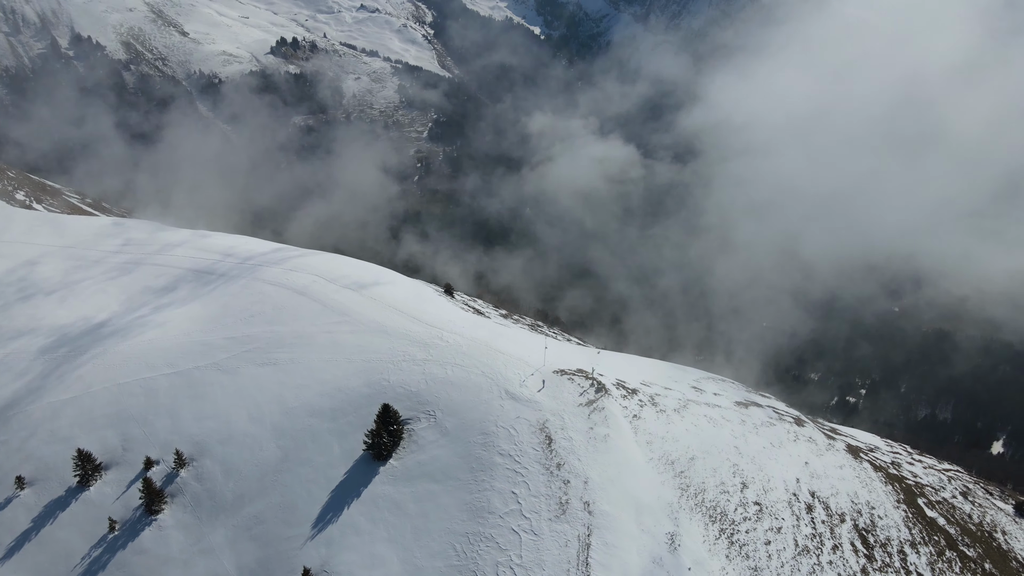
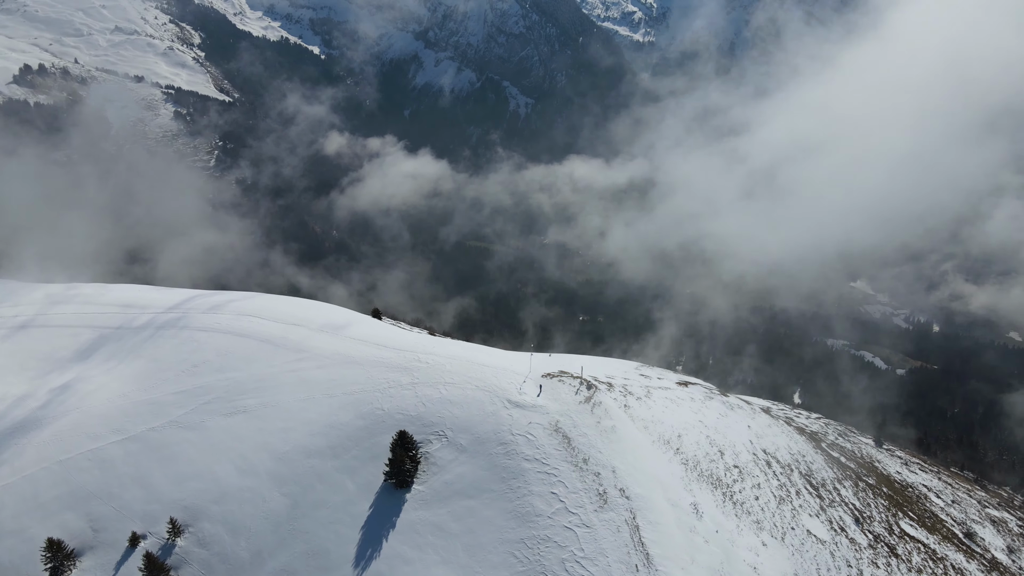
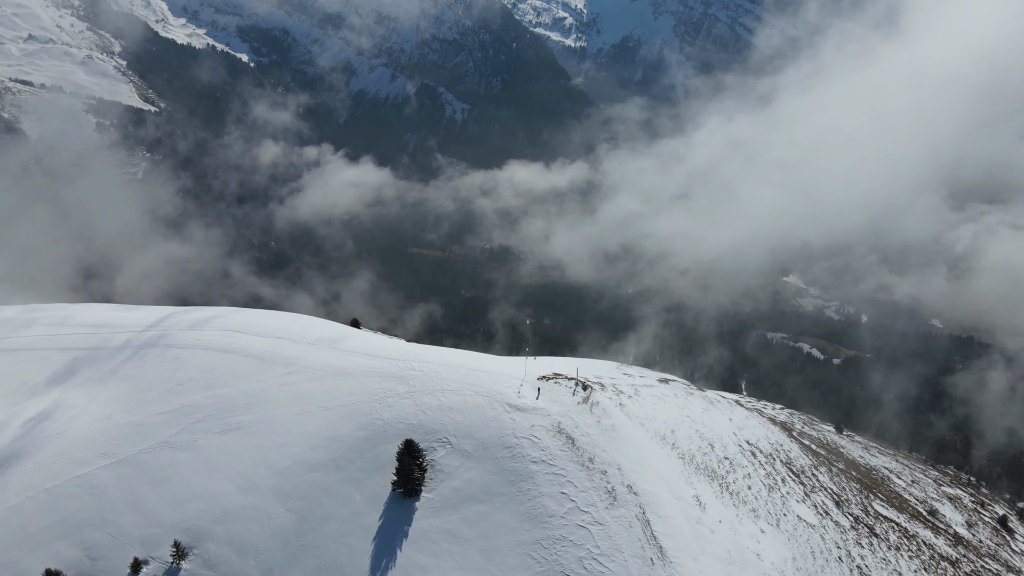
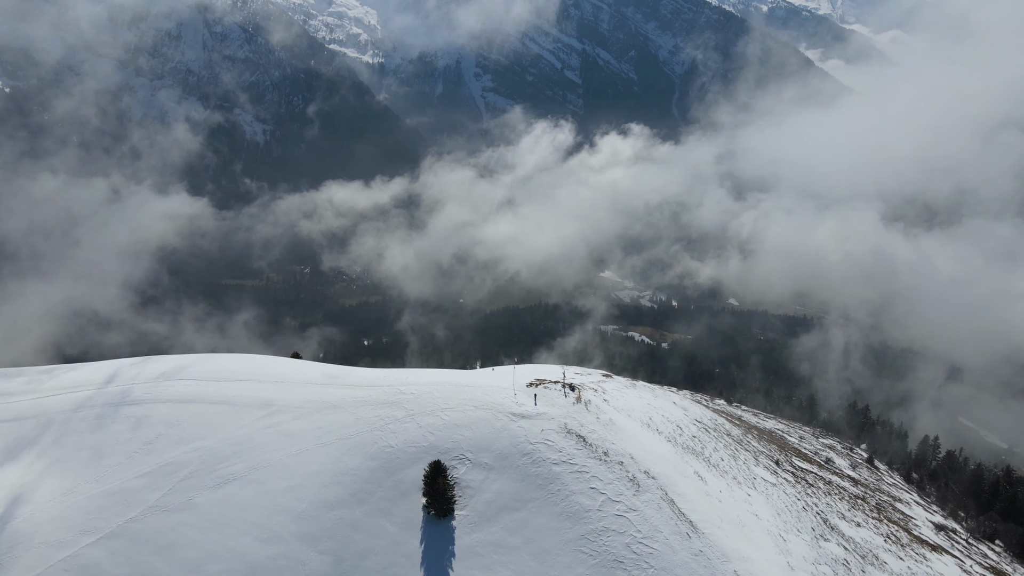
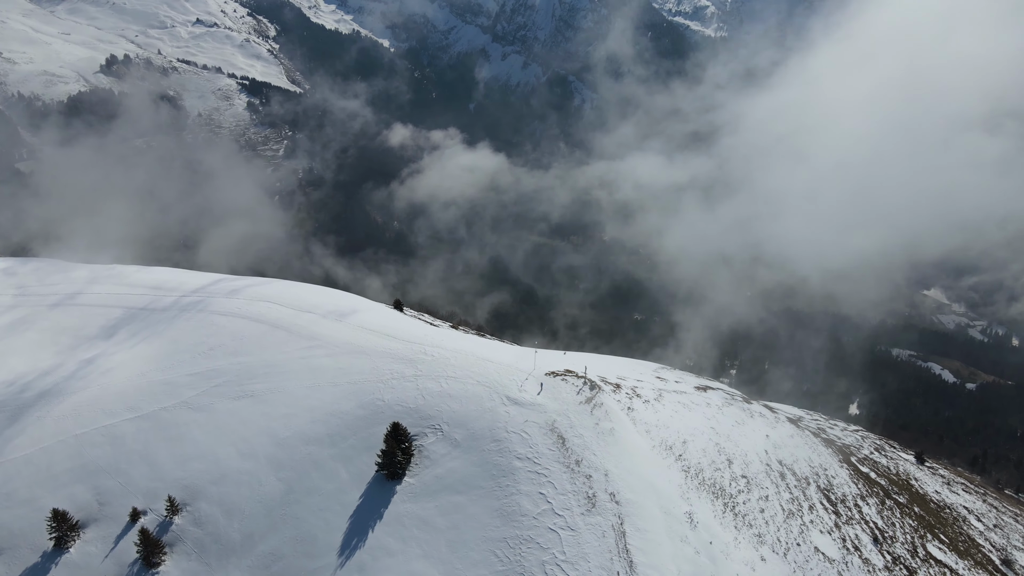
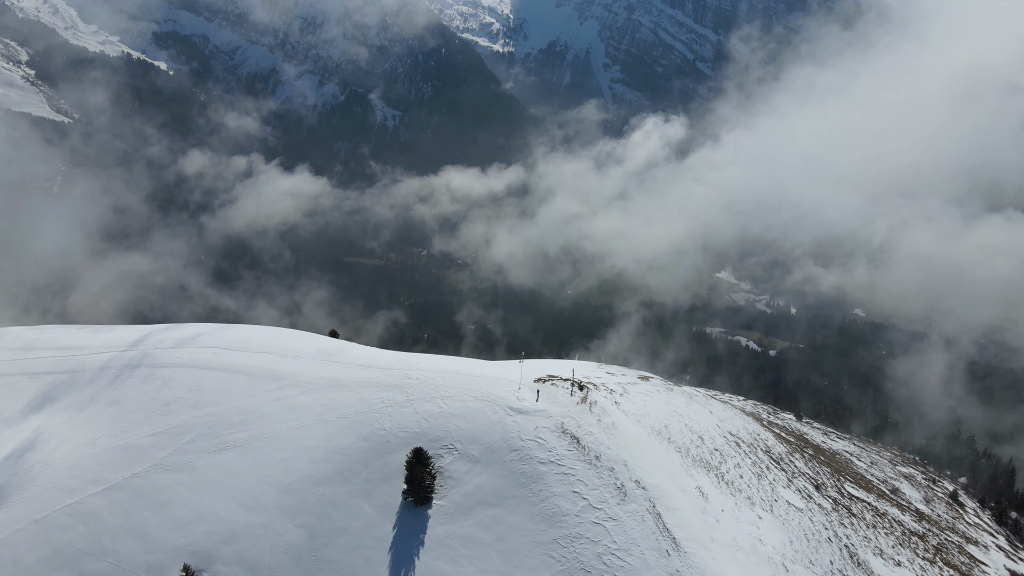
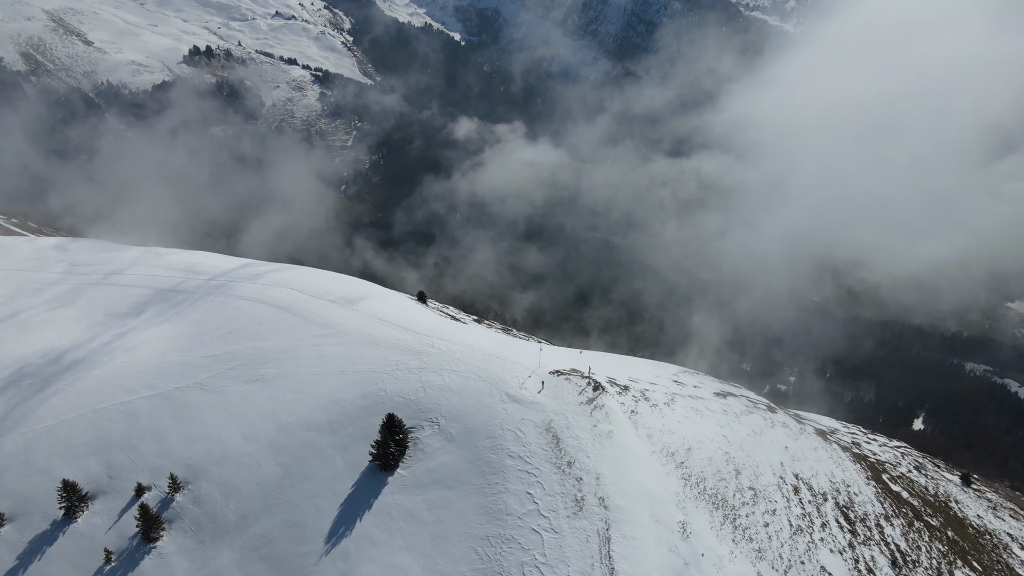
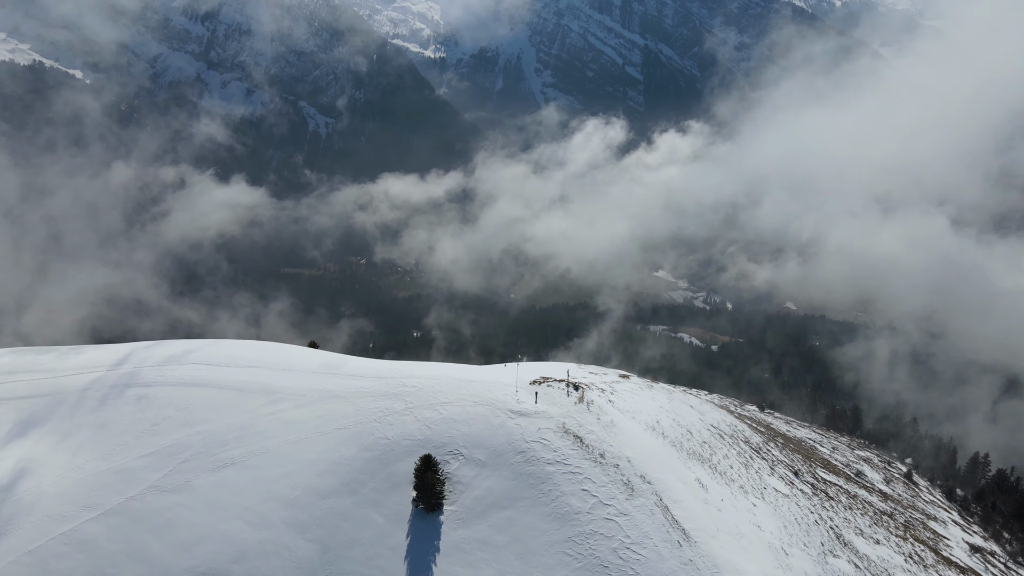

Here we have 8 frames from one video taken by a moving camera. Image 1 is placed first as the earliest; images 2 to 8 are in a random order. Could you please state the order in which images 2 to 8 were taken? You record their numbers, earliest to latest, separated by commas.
7, 5, 2, 3, 6, 8, 4
